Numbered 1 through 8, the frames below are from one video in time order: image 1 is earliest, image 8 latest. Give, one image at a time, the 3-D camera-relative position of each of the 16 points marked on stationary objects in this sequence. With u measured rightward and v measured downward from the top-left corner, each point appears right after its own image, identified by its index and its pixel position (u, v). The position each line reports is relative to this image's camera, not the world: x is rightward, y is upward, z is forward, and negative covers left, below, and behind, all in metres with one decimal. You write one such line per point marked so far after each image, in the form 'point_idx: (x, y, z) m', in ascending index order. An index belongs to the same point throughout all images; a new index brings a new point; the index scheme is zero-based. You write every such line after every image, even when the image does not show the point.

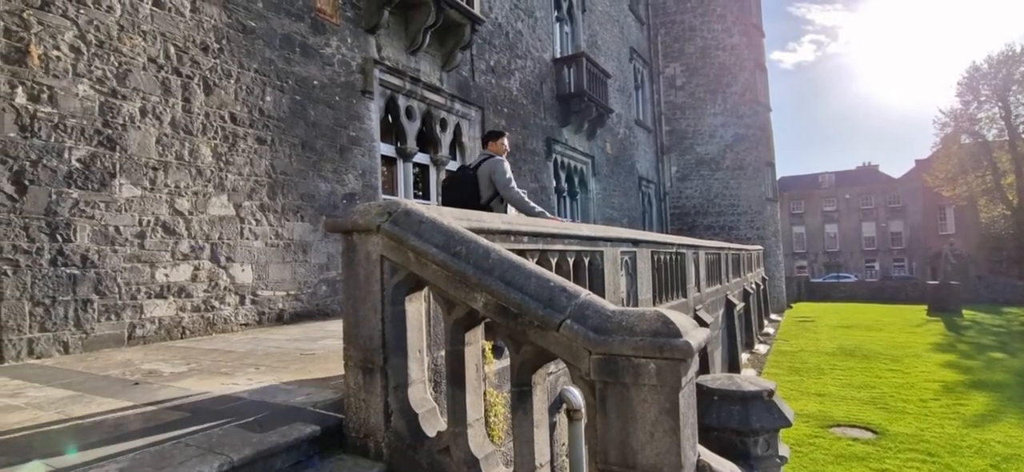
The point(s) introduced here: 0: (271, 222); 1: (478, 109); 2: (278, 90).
0: (-2.4, +0.1, +6.2) m
1: (-0.6, +2.1, +10.5) m
2: (-2.4, +1.5, +6.4) m
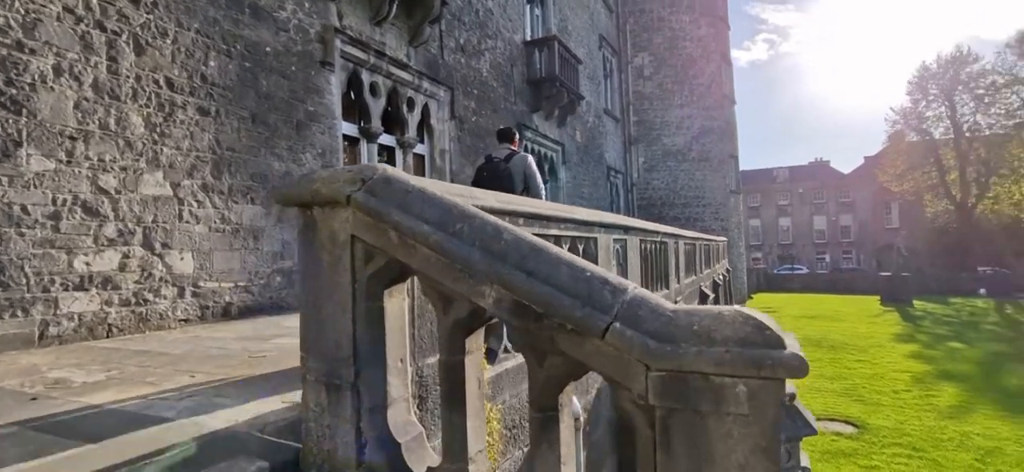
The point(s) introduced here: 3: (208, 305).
0: (-2.6, +0.3, +5.5) m
1: (-1.0, +2.3, +9.9) m
2: (-2.6, +1.6, +5.7) m
3: (-2.6, -0.6, +5.4) m
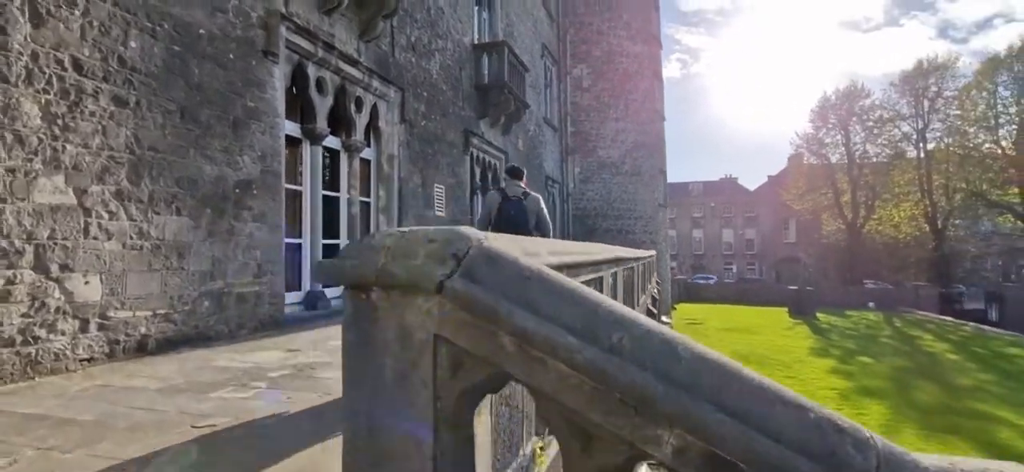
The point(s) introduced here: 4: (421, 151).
0: (-2.8, +0.1, +4.5) m
1: (-1.7, +2.1, +9.1) m
2: (-2.7, +1.5, +4.7) m
3: (-2.8, -0.7, +4.4) m
4: (-1.4, +1.3, +9.8) m
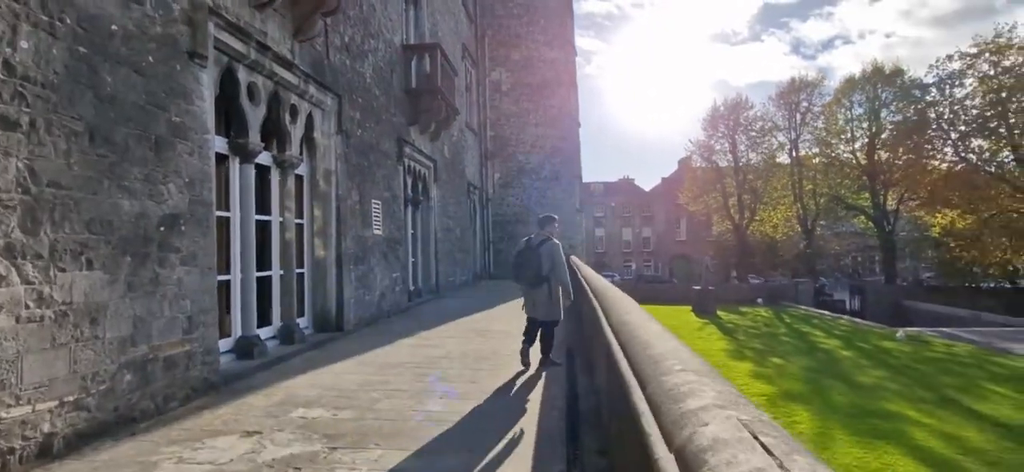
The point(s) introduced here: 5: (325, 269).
0: (-2.6, -0.2, +3.3) m
1: (-2.3, +1.8, +8.0) m
2: (-2.6, +1.2, +3.5) m
3: (-2.6, -1.1, +3.2) m
4: (-2.2, +1.0, +8.8) m
5: (-2.4, -0.4, +7.8) m
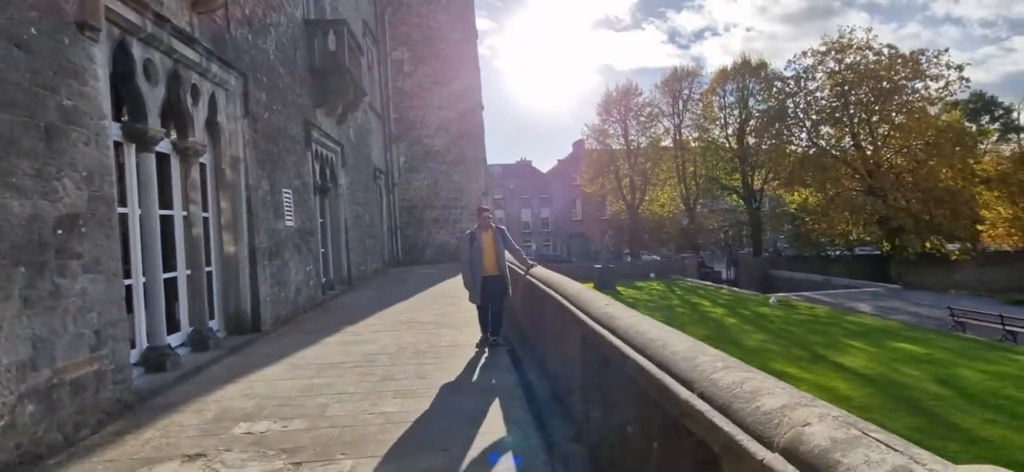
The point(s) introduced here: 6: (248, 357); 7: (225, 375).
0: (-2.7, -0.3, +2.7) m
1: (-3.2, +1.9, +7.3) m
2: (-2.8, +1.1, +2.8) m
3: (-2.6, -1.2, +2.6) m
4: (-3.2, +1.1, +8.1) m
5: (-3.2, -0.3, +7.2) m
6: (-2.7, -1.3, +6.4) m
7: (-2.6, -1.3, +5.6) m
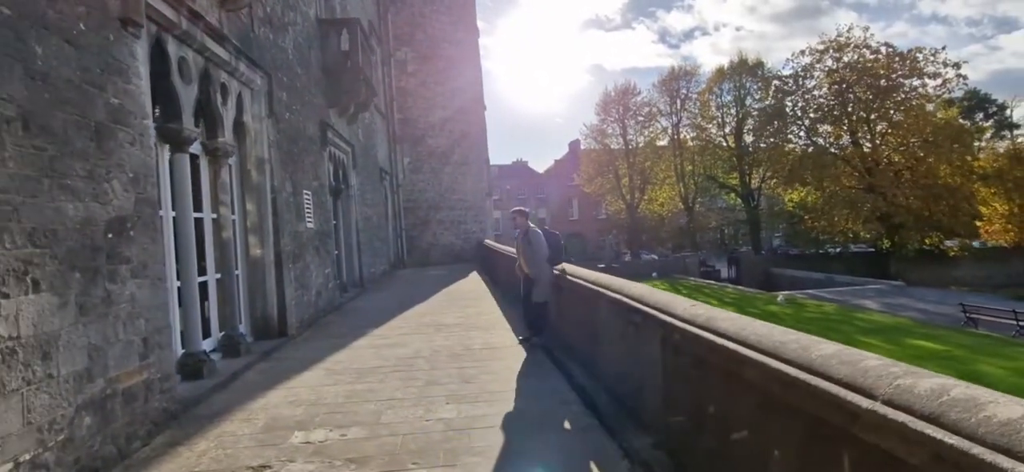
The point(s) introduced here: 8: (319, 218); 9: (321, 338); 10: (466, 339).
0: (-2.2, -0.3, +2.5) m
1: (-2.9, +1.8, +7.1) m
2: (-2.4, +1.1, +2.7) m
3: (-2.2, -1.2, +2.5) m
4: (-2.9, +1.1, +7.9) m
5: (-2.8, -0.4, +7.0) m
6: (-2.3, -1.3, +6.2) m
7: (-2.2, -1.3, +5.5) m
8: (-2.9, +0.3, +9.3) m
9: (-2.4, -1.3, +7.7) m
10: (-0.5, -1.2, +7.0) m
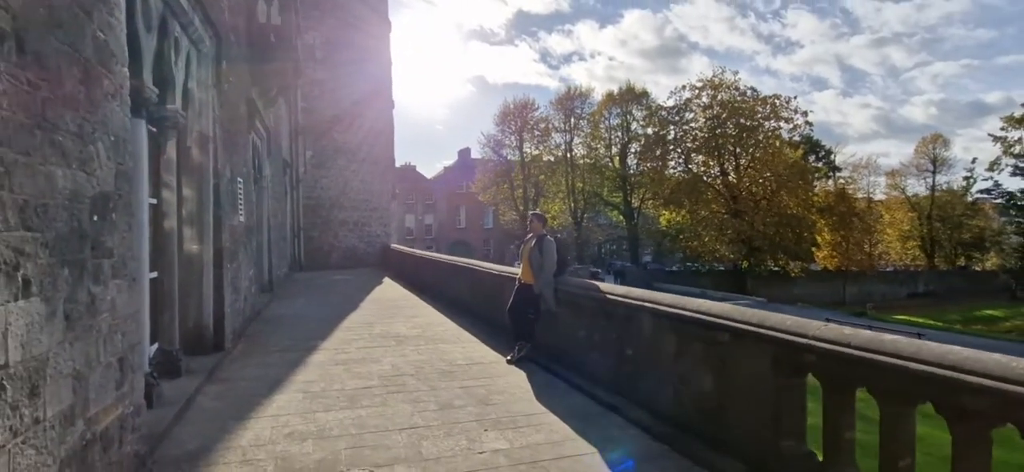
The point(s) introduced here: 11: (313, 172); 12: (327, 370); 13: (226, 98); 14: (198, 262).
0: (-1.4, -0.2, +1.6) m
1: (-2.9, +1.9, +6.0) m
2: (-1.5, +1.2, +1.7) m
3: (-1.4, -1.1, +1.5) m
4: (-3.1, +1.1, +6.7) m
5: (-2.9, -0.3, +5.8) m
6: (-2.3, -1.2, +5.1) m
7: (-2.0, -1.2, +4.4) m
8: (-3.4, +0.3, +8.0) m
9: (-2.7, -1.2, +6.5) m
10: (-0.7, -1.2, +6.3) m
11: (-6.5, +2.1, +19.9) m
12: (-1.7, -1.2, +5.6) m
13: (-3.1, +1.5, +6.8) m
14: (-2.9, -0.2, +5.8) m
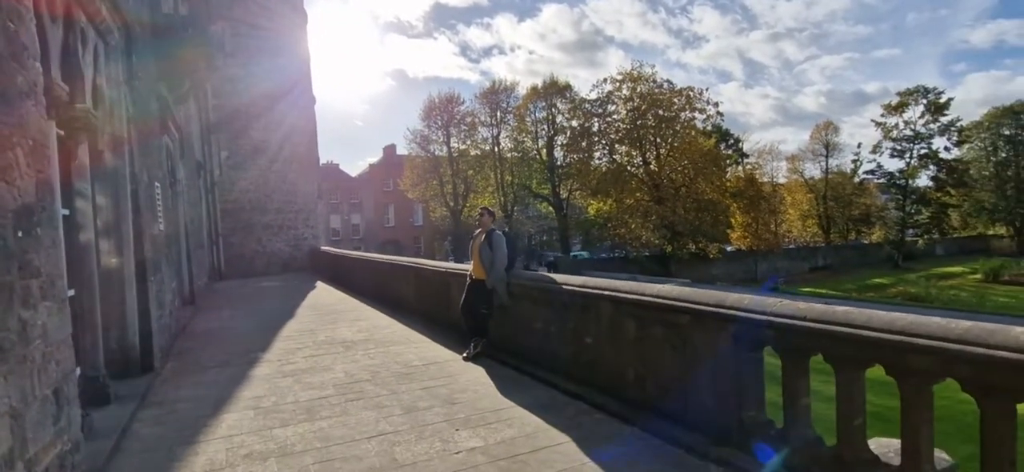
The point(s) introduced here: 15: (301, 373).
0: (-1.4, -0.3, +1.3) m
1: (-3.4, +1.8, +5.5) m
2: (-1.5, +1.1, +1.4) m
3: (-1.3, -1.1, +1.2) m
4: (-3.7, +1.0, +6.2) m
5: (-3.3, -0.4, +5.4) m
6: (-2.6, -1.3, +4.8) m
7: (-2.3, -1.3, +4.1) m
8: (-4.1, +0.2, +7.5) m
9: (-3.1, -1.3, +6.1) m
10: (-1.2, -1.2, +6.1) m
11: (-8.6, +1.9, +18.9) m
12: (-2.0, -1.3, +5.3) m
13: (-3.8, +1.4, +6.3) m
14: (-3.4, -0.4, +5.4) m
15: (-1.9, -1.2, +5.6) m
